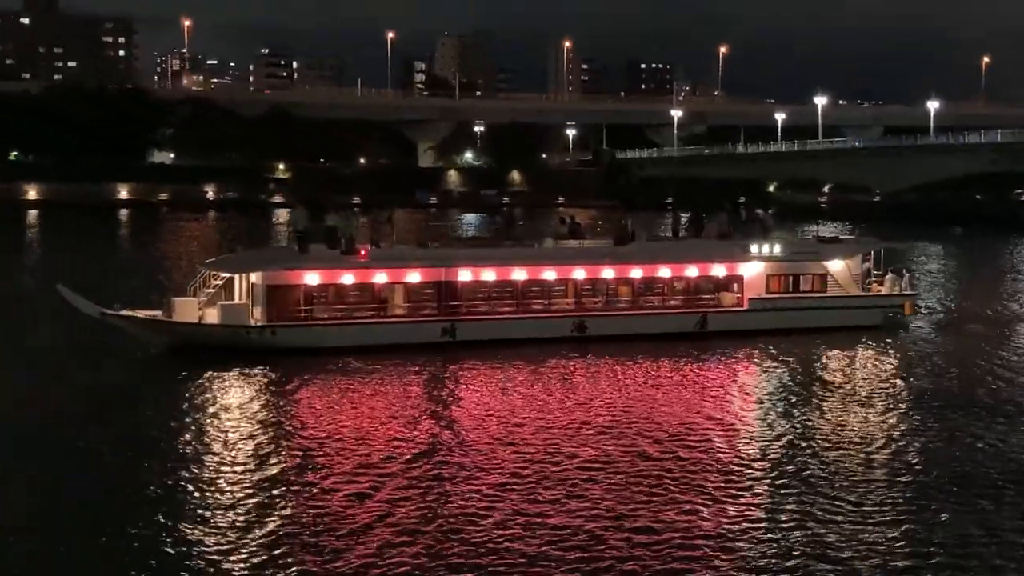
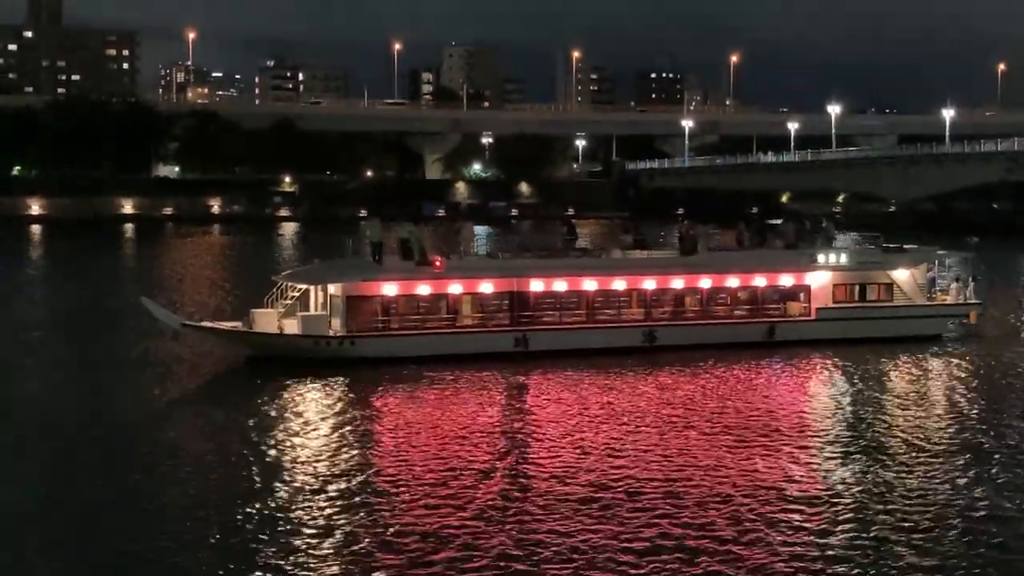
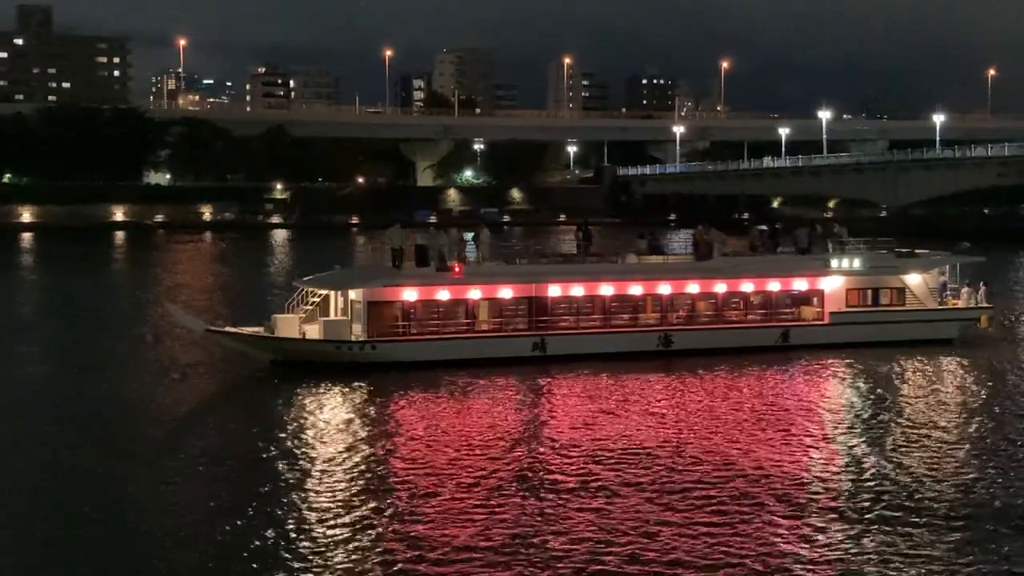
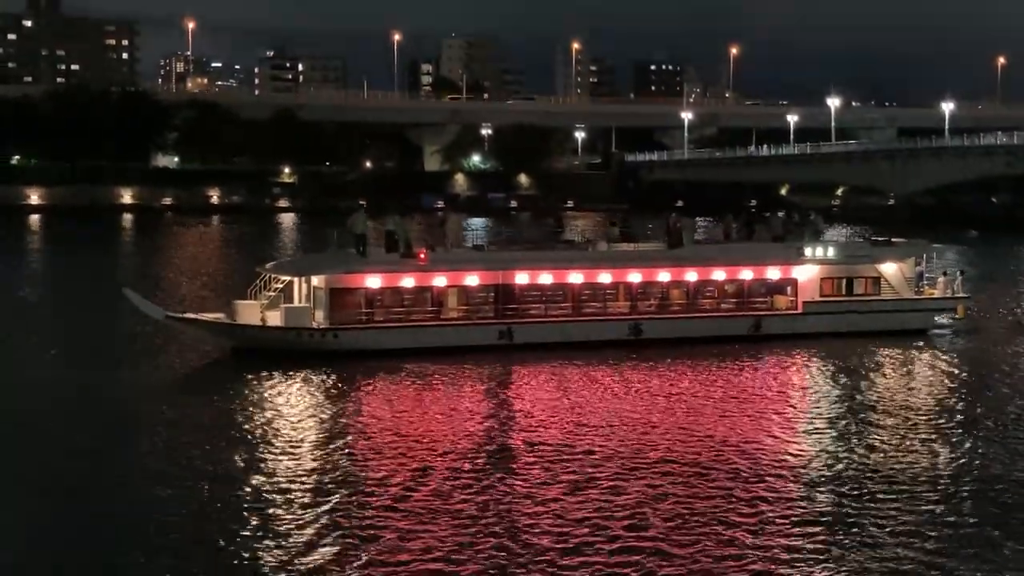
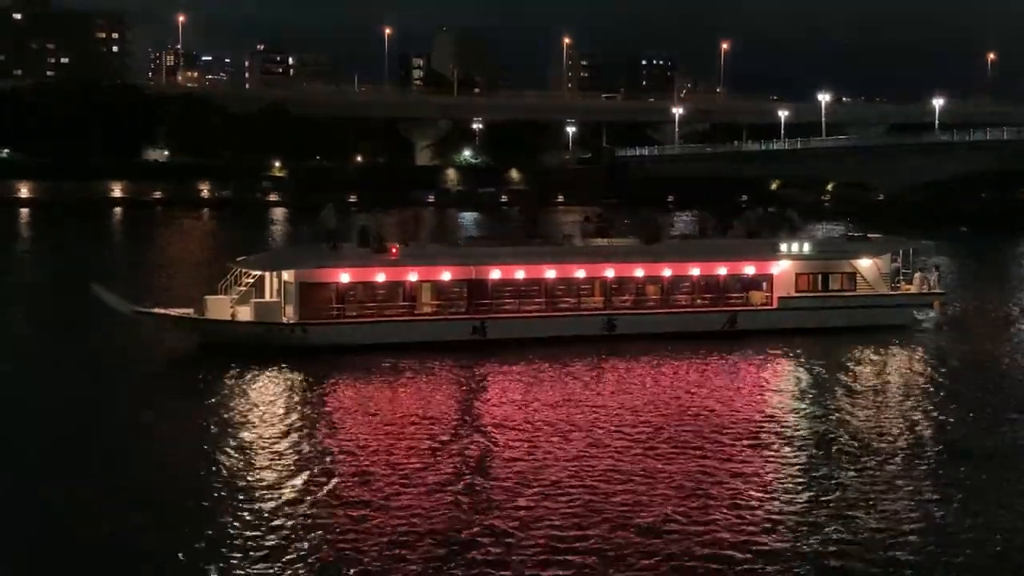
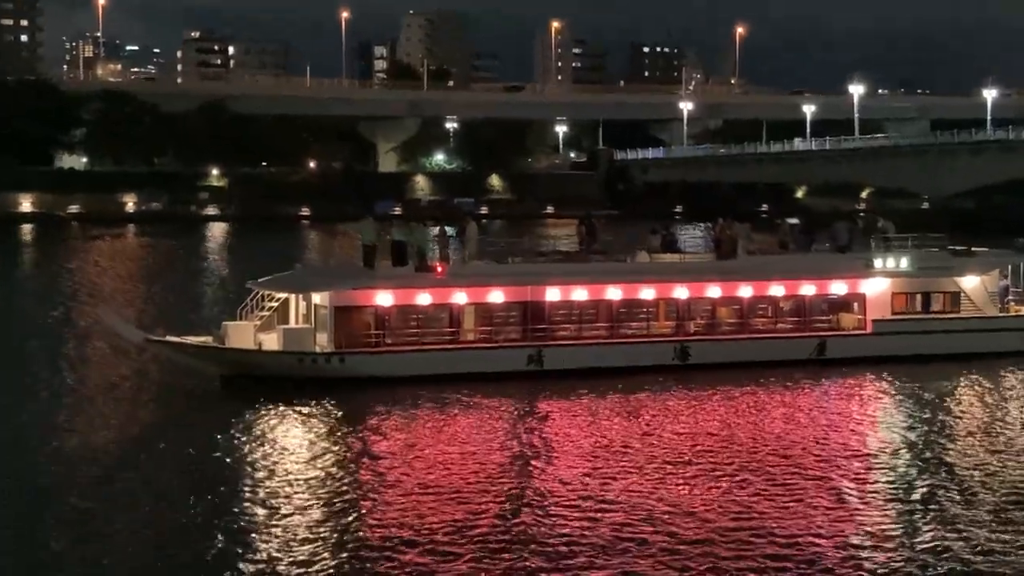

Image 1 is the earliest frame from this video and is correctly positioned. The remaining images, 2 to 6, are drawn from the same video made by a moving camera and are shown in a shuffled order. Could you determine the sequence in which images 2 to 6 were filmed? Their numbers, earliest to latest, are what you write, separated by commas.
5, 4, 2, 3, 6
